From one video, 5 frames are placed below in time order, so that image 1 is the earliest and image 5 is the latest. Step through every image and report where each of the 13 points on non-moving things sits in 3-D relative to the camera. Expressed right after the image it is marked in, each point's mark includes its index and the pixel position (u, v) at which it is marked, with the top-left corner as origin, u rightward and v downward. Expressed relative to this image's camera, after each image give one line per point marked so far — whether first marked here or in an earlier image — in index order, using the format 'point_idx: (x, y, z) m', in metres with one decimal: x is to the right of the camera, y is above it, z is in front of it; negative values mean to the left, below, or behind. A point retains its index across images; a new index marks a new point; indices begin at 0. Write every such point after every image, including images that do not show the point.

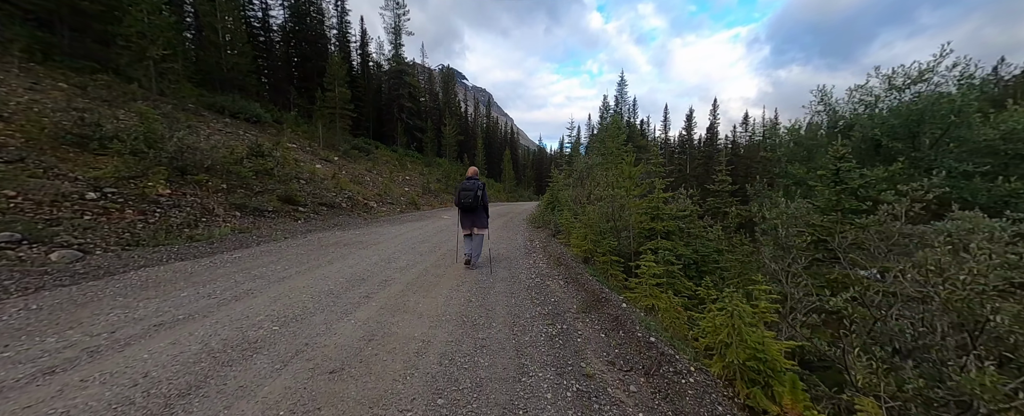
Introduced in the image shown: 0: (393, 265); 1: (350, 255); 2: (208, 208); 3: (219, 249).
0: (-2.4, -1.1, +6.1) m
1: (-3.6, -1.1, +6.7) m
2: (-9.3, 0.0, +9.2) m
3: (-6.9, -1.0, +7.2) m
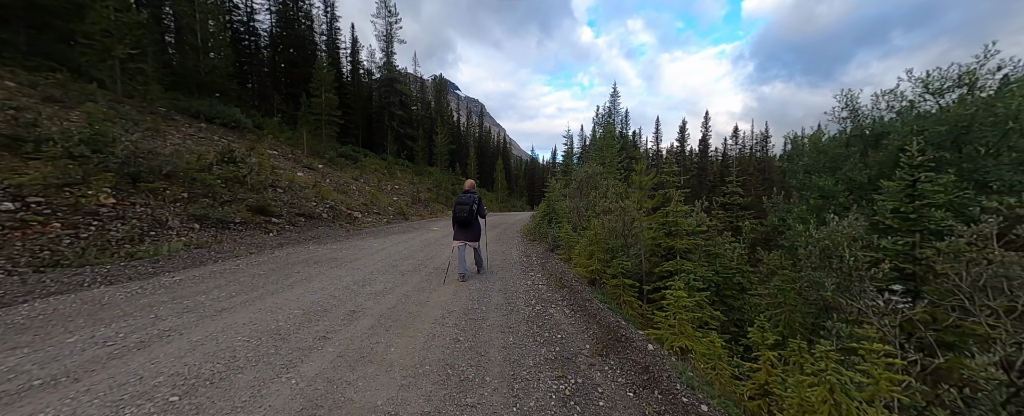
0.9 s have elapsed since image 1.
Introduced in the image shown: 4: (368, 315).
0: (-2.5, -1.4, +5.2) m
1: (-3.7, -1.3, +5.7) m
2: (-9.4, -0.3, +8.1) m
3: (-7.0, -1.2, +6.1) m
4: (-1.9, -1.4, +4.1) m
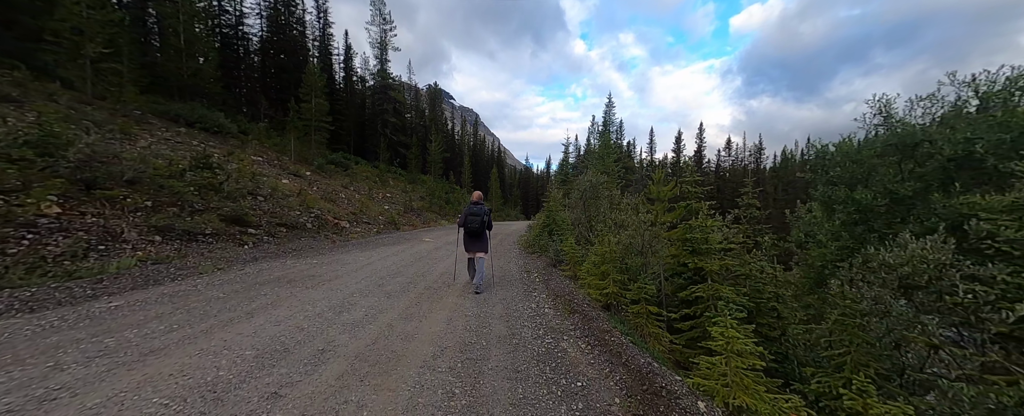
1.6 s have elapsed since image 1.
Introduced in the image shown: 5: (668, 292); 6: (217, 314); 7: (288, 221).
0: (-2.4, -1.6, +4.4) m
1: (-3.6, -1.5, +4.9) m
2: (-9.4, -0.6, +7.2) m
3: (-7.0, -1.4, +5.2) m
4: (-1.9, -1.6, +3.3) m
5: (+2.6, -1.4, +5.2) m
6: (-4.1, -1.5, +4.2) m
7: (-9.6, -0.6, +13.0) m
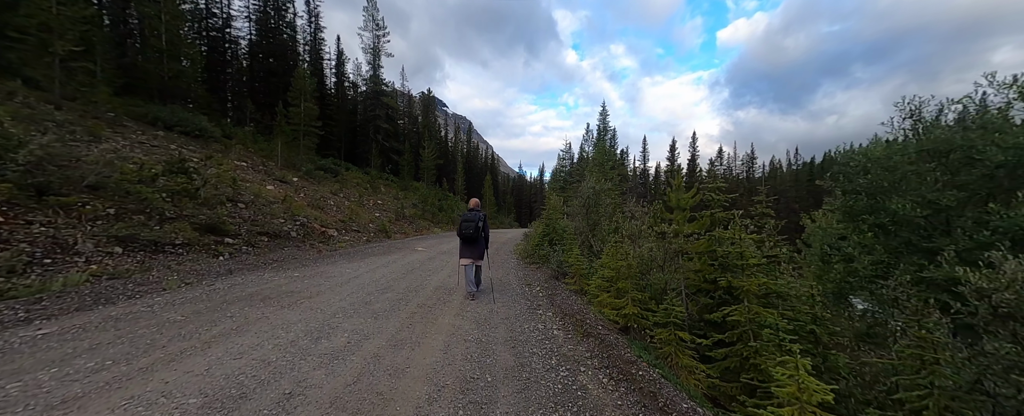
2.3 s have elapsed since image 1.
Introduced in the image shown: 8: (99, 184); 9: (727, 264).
0: (-2.3, -1.7, +3.7) m
1: (-3.5, -1.6, +4.2) m
2: (-9.4, -0.7, +6.4) m
3: (-6.9, -1.6, +4.4) m
4: (-1.8, -1.7, +2.7) m
5: (+2.7, -1.6, +4.6) m
6: (-4.0, -1.6, +3.5) m
7: (-9.7, -0.9, +12.2) m
8: (-11.3, +0.6, +8.3) m
9: (+3.3, -0.9, +4.6) m
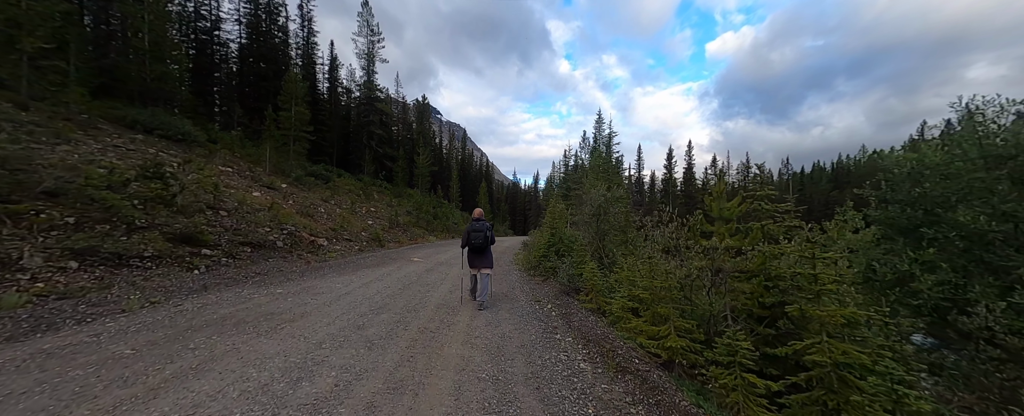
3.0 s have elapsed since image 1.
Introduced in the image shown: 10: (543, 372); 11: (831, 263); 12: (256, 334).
0: (-2.1, -1.8, +3.0) m
1: (-3.3, -1.7, +3.4) m
2: (-9.2, -0.9, +5.5) m
3: (-6.6, -1.7, +3.6) m
4: (-1.5, -1.8, +1.9) m
5: (+3.0, -1.7, +4.0) m
6: (-3.8, -1.7, +2.8) m
7: (-9.6, -1.2, +11.3) m
8: (-11.1, +0.4, +7.4) m
9: (+3.5, -1.0, +4.0) m
10: (+0.4, -2.0, +3.6) m
11: (+3.6, -0.6, +3.8) m
12: (-3.7, -1.8, +4.3) m
